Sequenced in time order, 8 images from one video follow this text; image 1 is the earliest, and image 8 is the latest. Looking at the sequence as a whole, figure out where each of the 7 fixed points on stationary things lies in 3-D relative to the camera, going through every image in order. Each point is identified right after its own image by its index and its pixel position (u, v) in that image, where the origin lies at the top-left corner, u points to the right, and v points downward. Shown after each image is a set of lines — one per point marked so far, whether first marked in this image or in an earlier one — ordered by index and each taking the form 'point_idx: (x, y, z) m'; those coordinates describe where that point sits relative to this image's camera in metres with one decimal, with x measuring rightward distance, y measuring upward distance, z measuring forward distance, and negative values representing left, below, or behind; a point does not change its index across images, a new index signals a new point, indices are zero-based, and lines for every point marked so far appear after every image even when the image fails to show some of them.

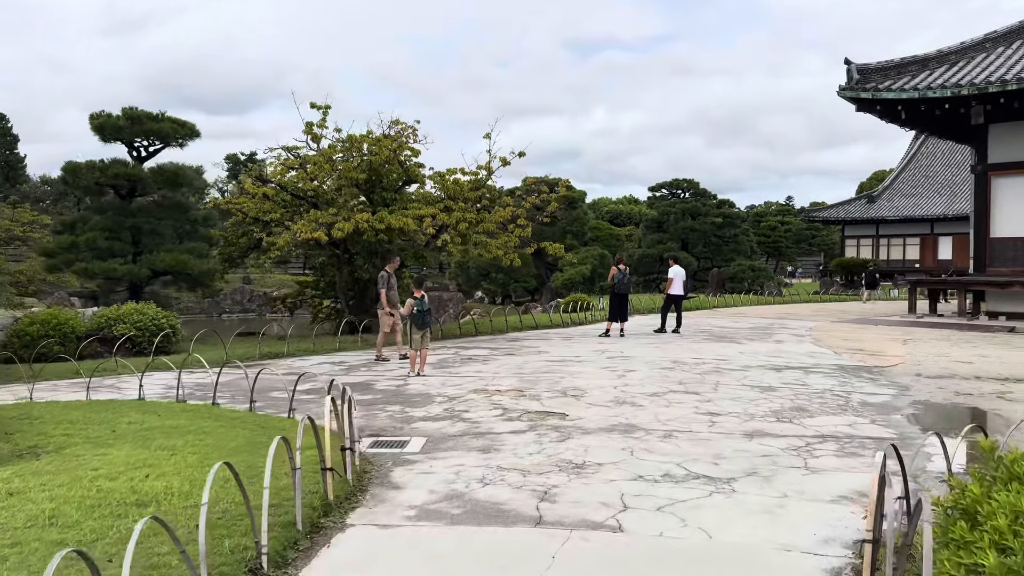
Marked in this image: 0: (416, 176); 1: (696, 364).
0: (-1.6, +1.9, +13.9) m
1: (+2.3, -1.0, +10.1) m
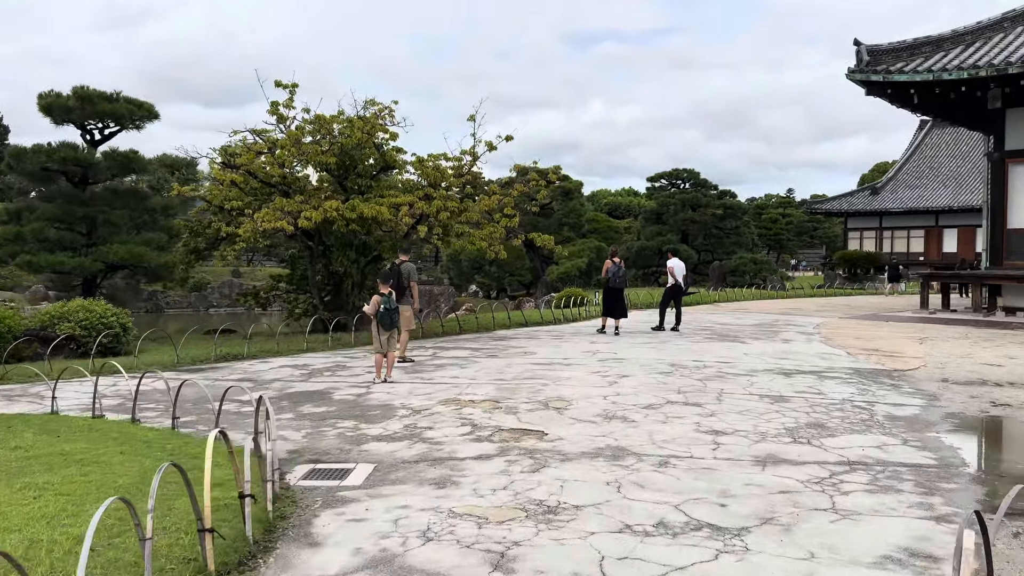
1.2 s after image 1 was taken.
0: (-1.9, +2.0, +12.9) m
1: (+2.1, -0.9, +9.1) m
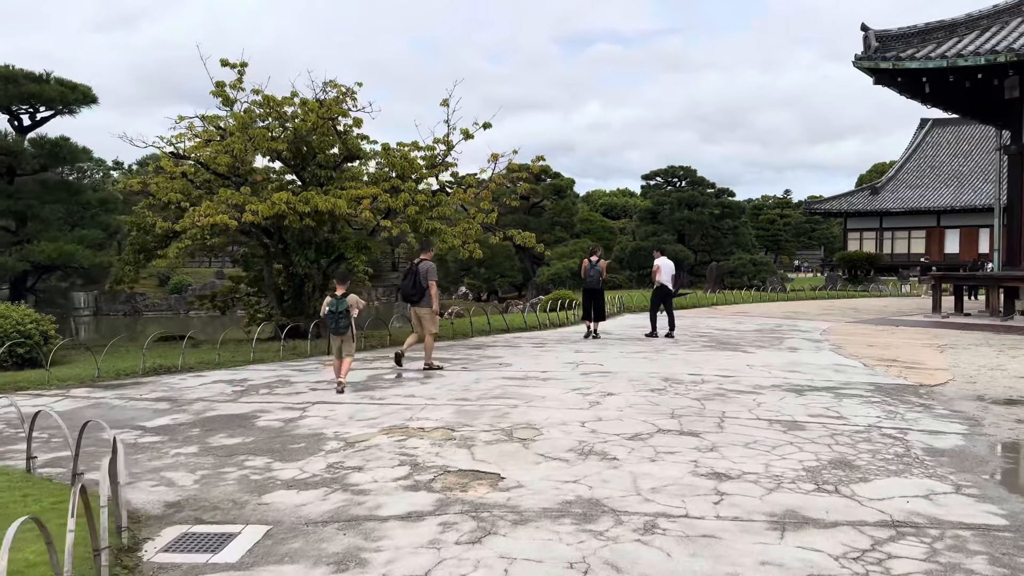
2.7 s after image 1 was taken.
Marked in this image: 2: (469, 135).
0: (-2.2, +2.0, +11.6) m
1: (+1.8, -0.9, +7.8) m
2: (-0.7, +2.3, +12.3) m
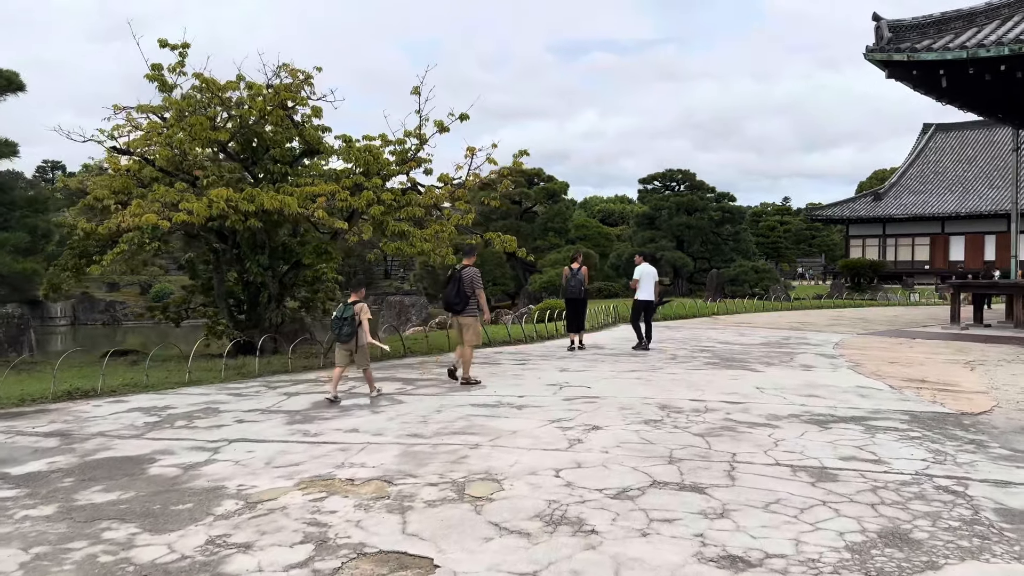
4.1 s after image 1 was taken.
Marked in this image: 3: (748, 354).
0: (-2.5, +1.8, +10.3) m
1: (+1.5, -1.0, +6.6) m
2: (-0.9, +2.2, +11.0) m
3: (+3.3, -0.9, +11.3) m
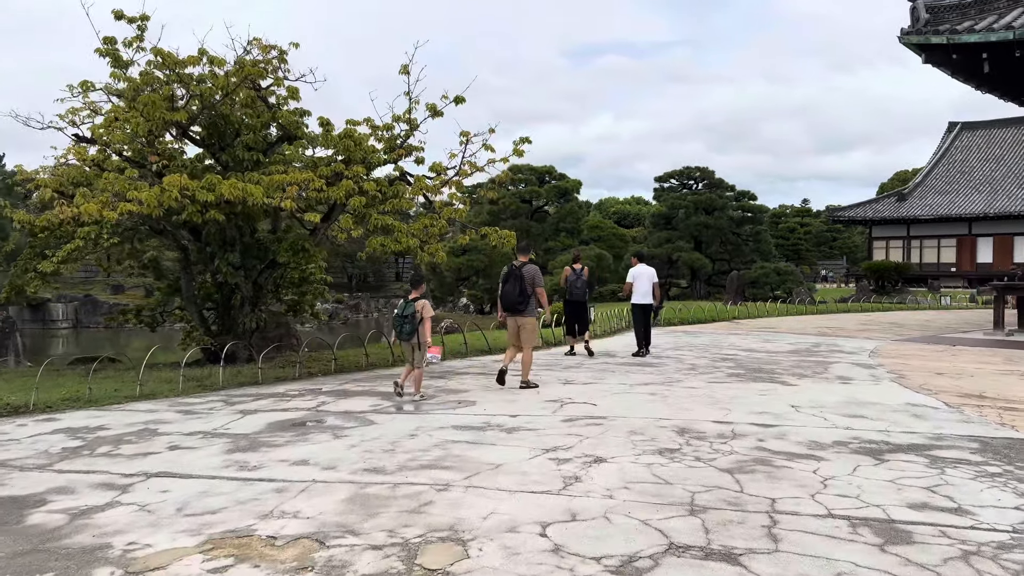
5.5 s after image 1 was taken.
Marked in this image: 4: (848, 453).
0: (-2.5, +1.8, +9.3) m
1: (+1.4, -1.0, +5.4) m
2: (-0.9, +2.1, +9.9) m
3: (+3.3, -0.9, +10.1) m
4: (+2.2, -1.1, +5.3) m
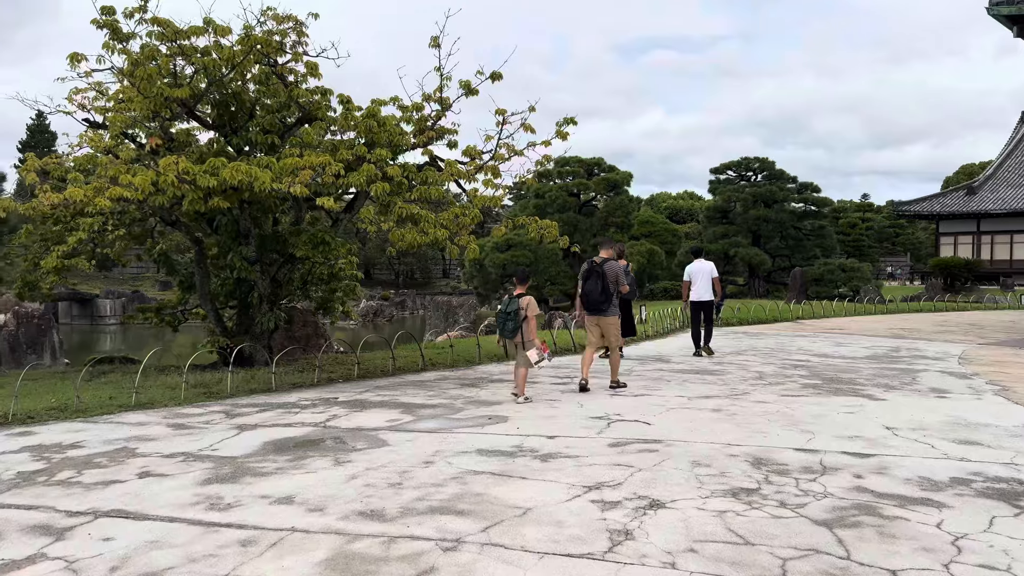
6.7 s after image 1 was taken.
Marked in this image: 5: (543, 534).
0: (-2.0, +1.9, +8.4) m
1: (+1.6, -1.0, +4.3) m
2: (-0.5, +2.2, +9.0) m
3: (+3.7, -0.9, +8.9) m
4: (+2.4, -1.1, +4.2) m
5: (+0.1, -1.0, +3.5) m
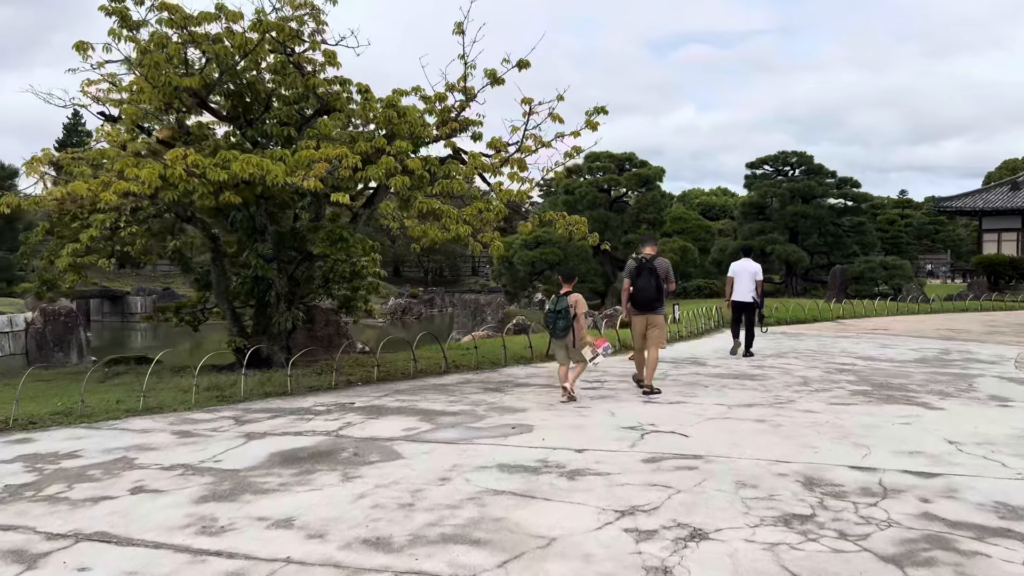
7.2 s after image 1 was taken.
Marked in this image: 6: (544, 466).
0: (-1.8, +1.9, +8.0) m
1: (+1.7, -1.0, +3.8) m
2: (-0.2, +2.2, +8.6) m
3: (+4.0, -0.9, +8.3) m
4: (+2.5, -1.1, +3.7) m
5: (+0.2, -1.1, +3.0) m
6: (+0.2, -1.0, +4.6) m
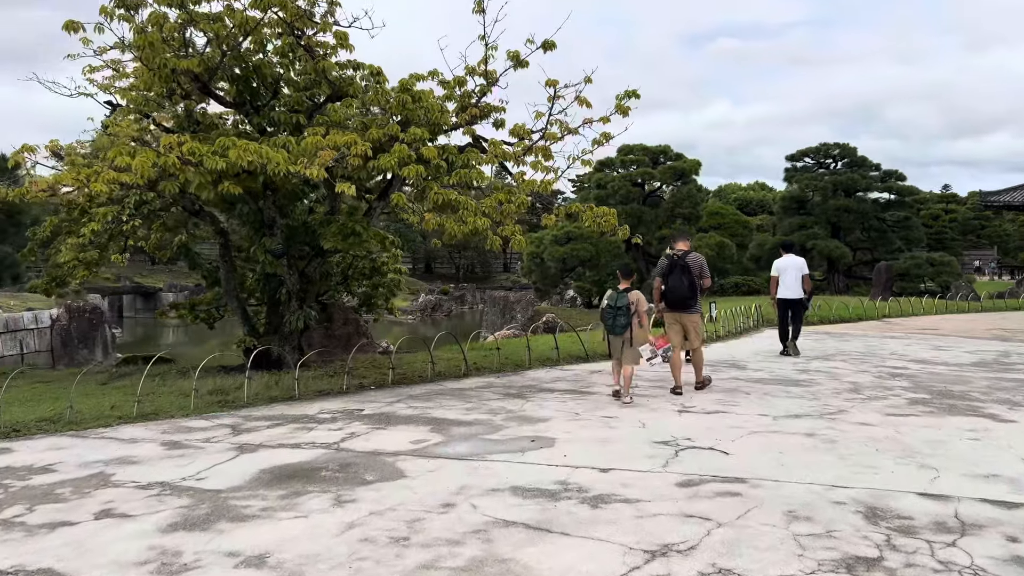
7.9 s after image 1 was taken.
0: (-1.6, +1.9, +7.5) m
1: (+1.7, -1.0, +3.2) m
2: (+0.1, +2.2, +8.0) m
3: (+4.2, -0.9, +7.6) m
4: (+2.5, -1.1, +3.0) m
5: (+0.2, -1.1, +2.5) m
6: (+0.3, -1.0, +4.0) m
